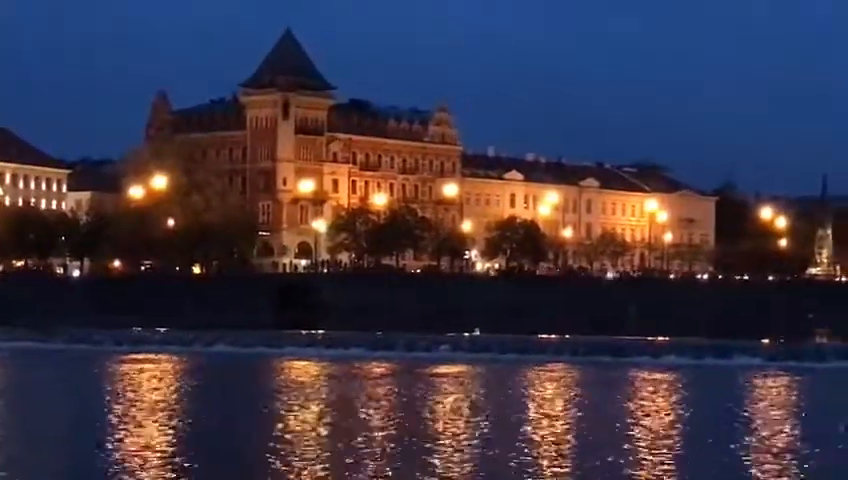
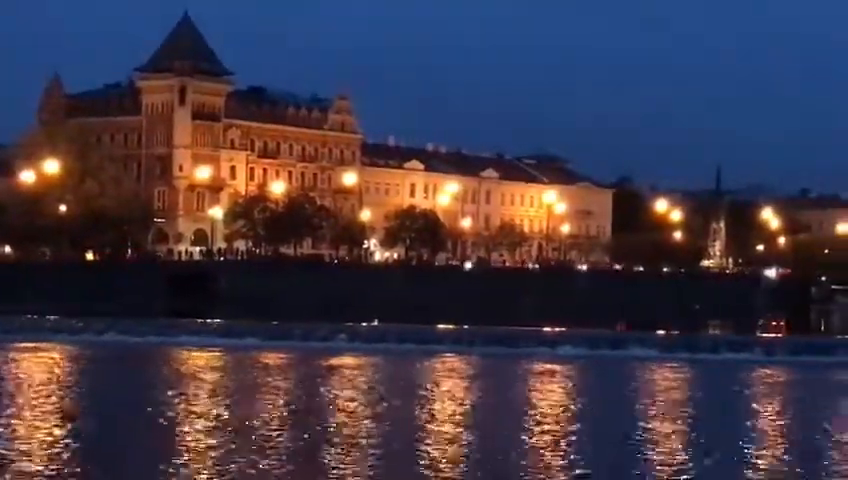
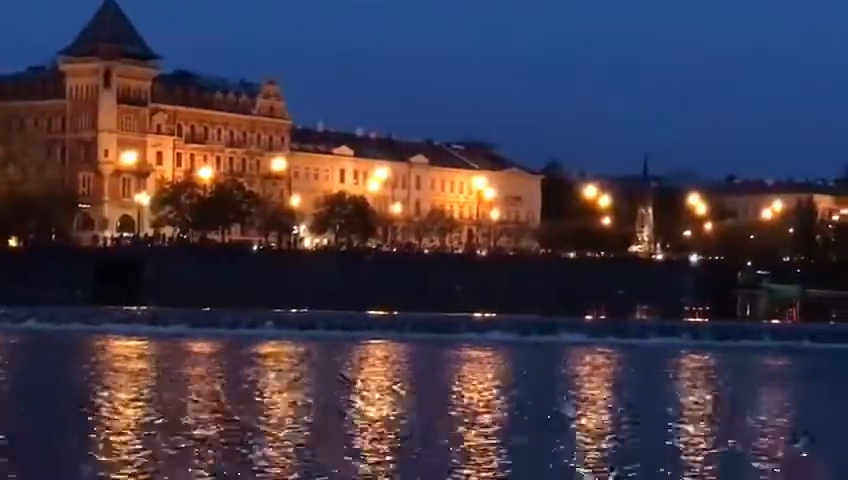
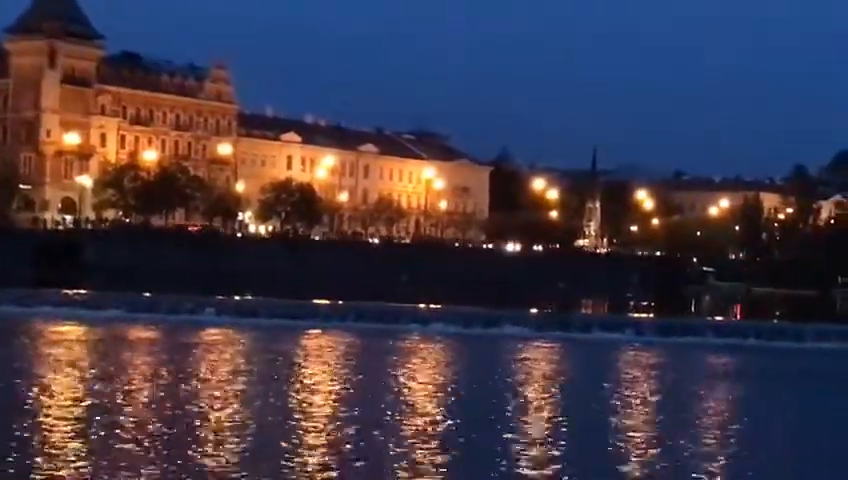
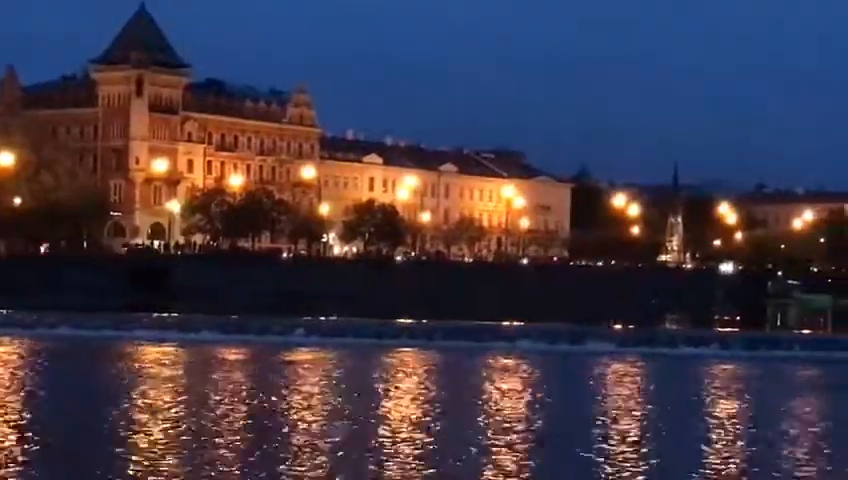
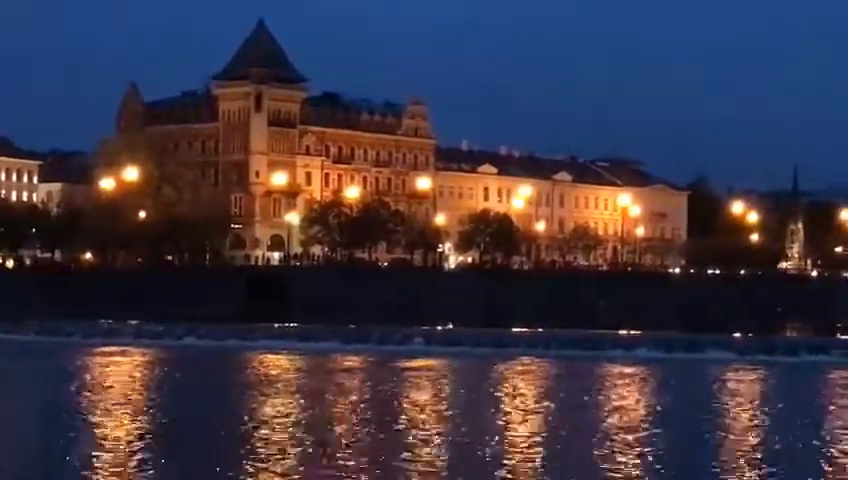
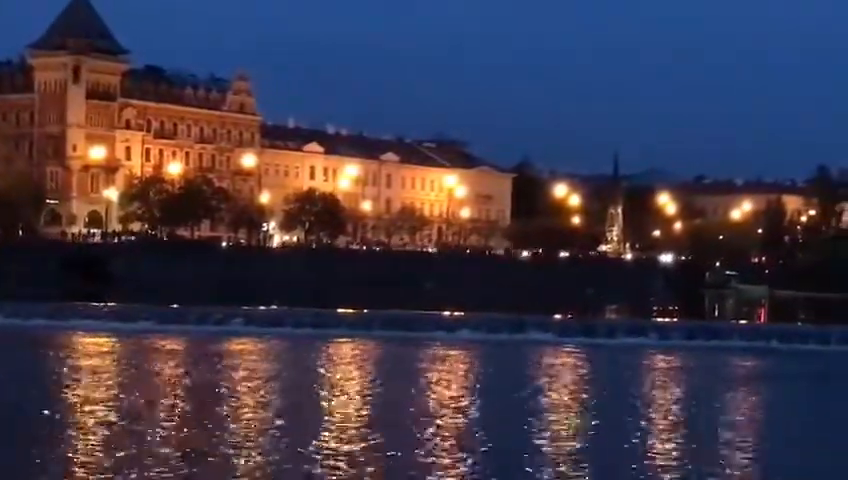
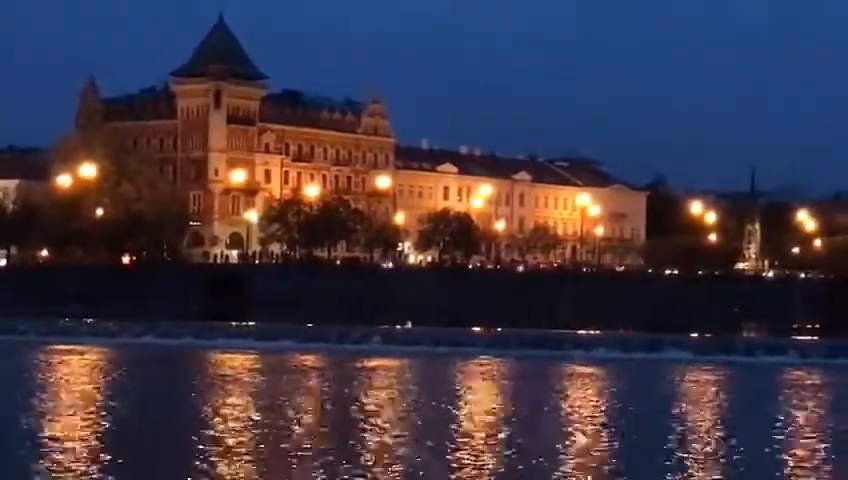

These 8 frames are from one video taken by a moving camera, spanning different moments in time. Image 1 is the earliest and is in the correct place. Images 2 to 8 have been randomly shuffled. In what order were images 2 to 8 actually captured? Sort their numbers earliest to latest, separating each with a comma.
6, 8, 2, 5, 3, 7, 4
